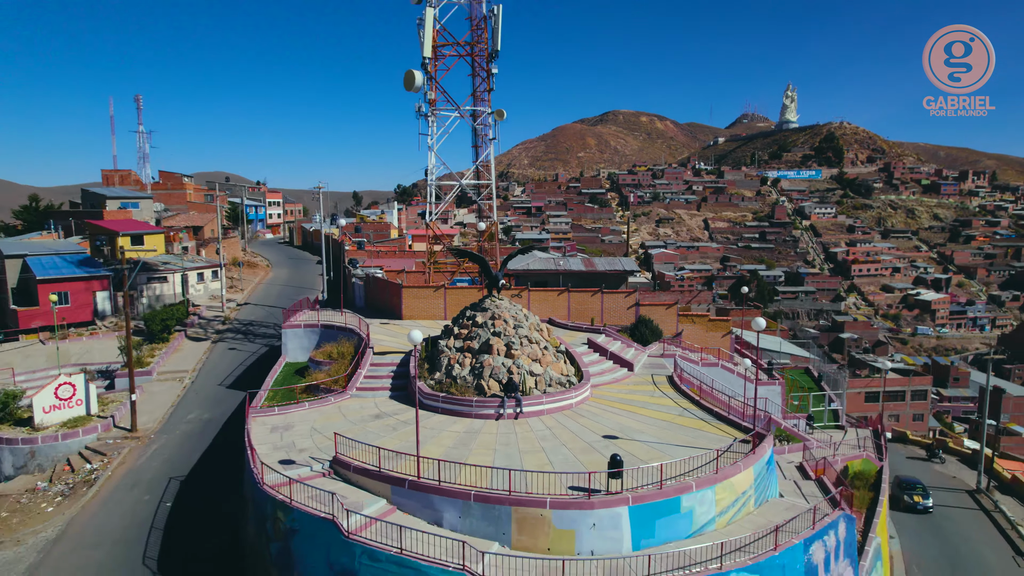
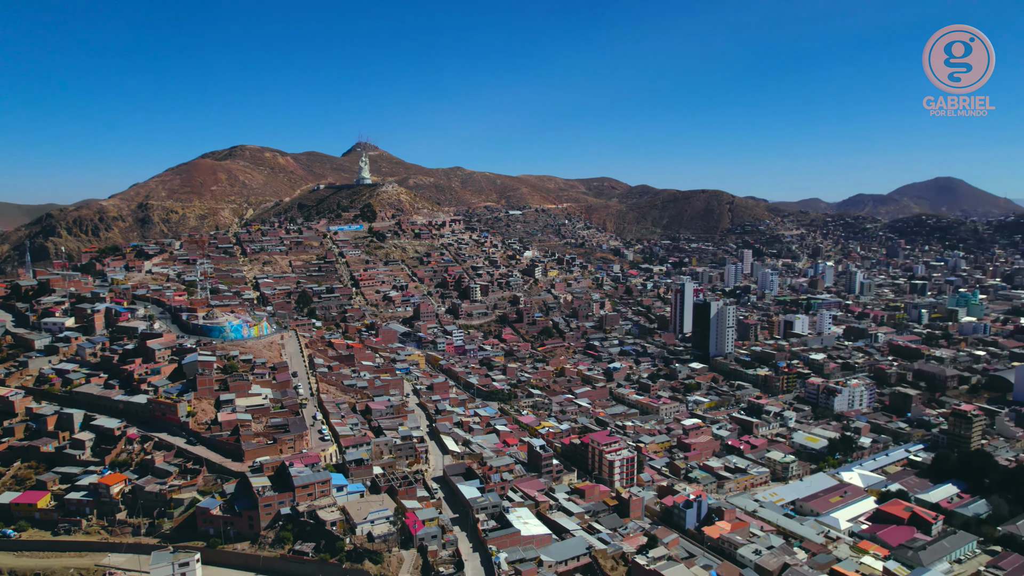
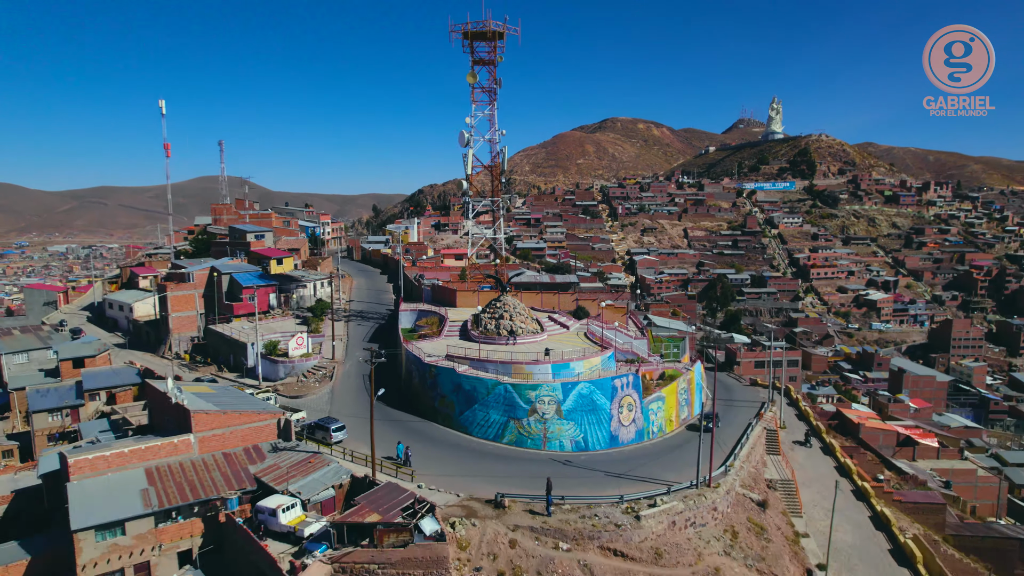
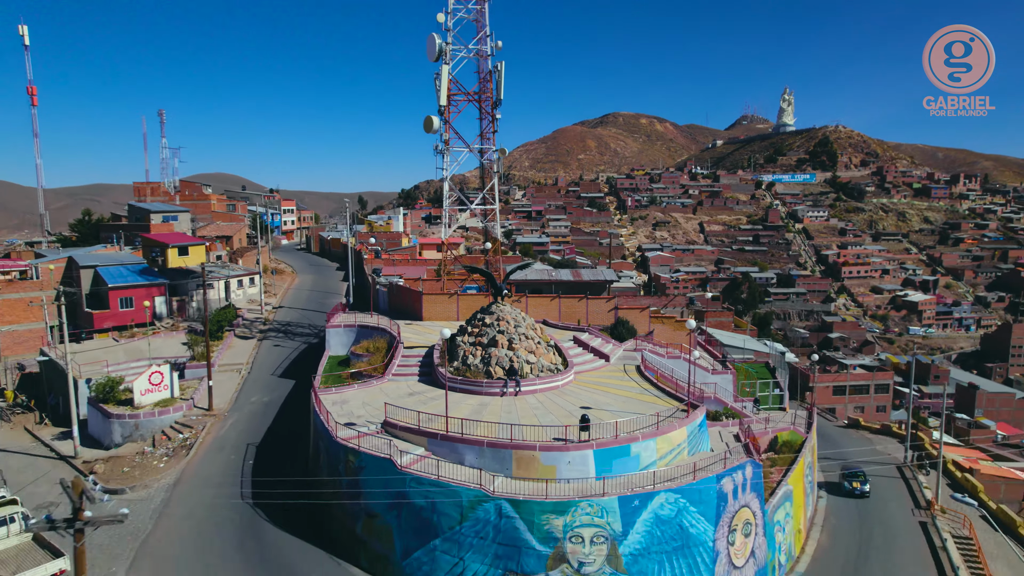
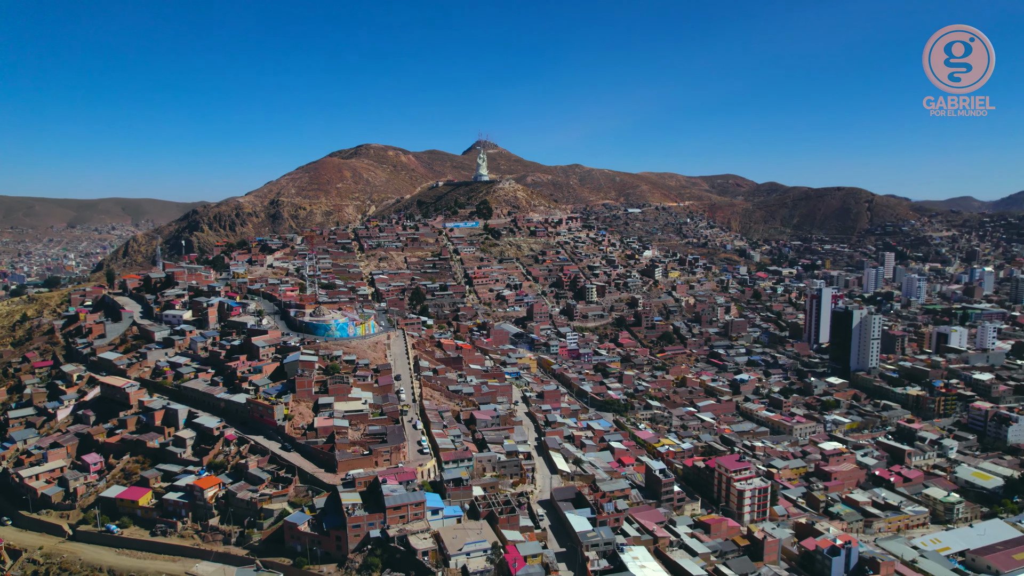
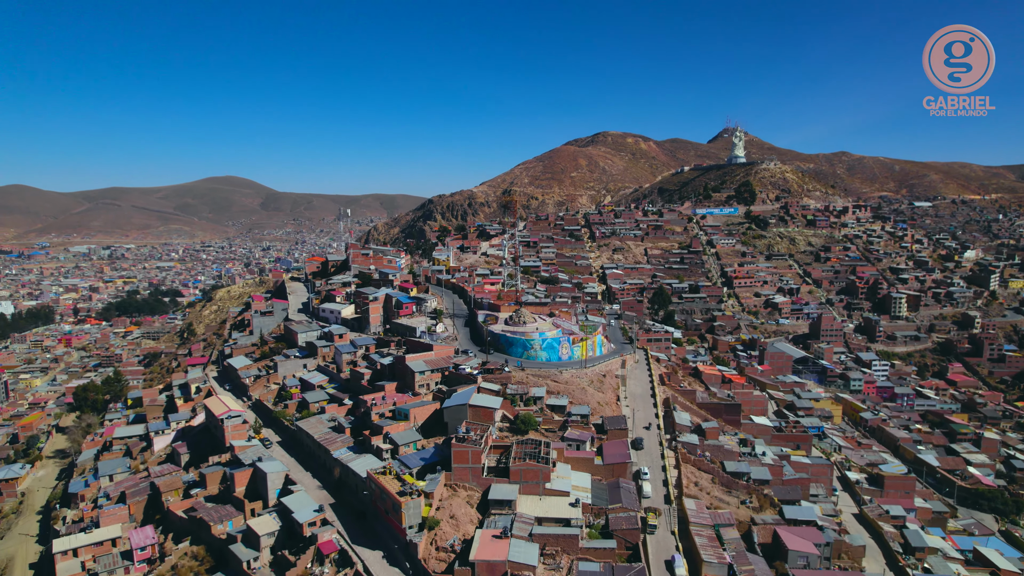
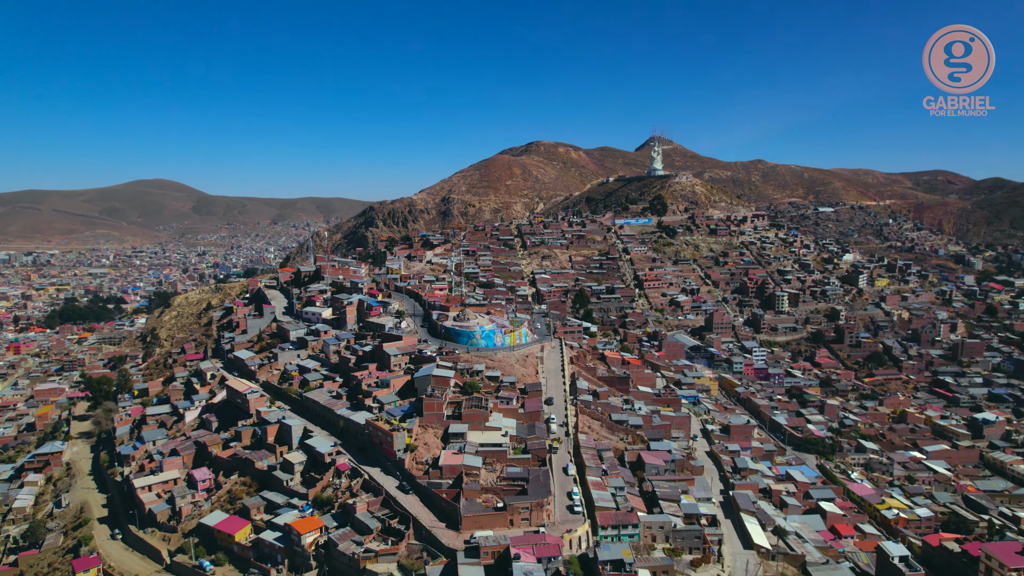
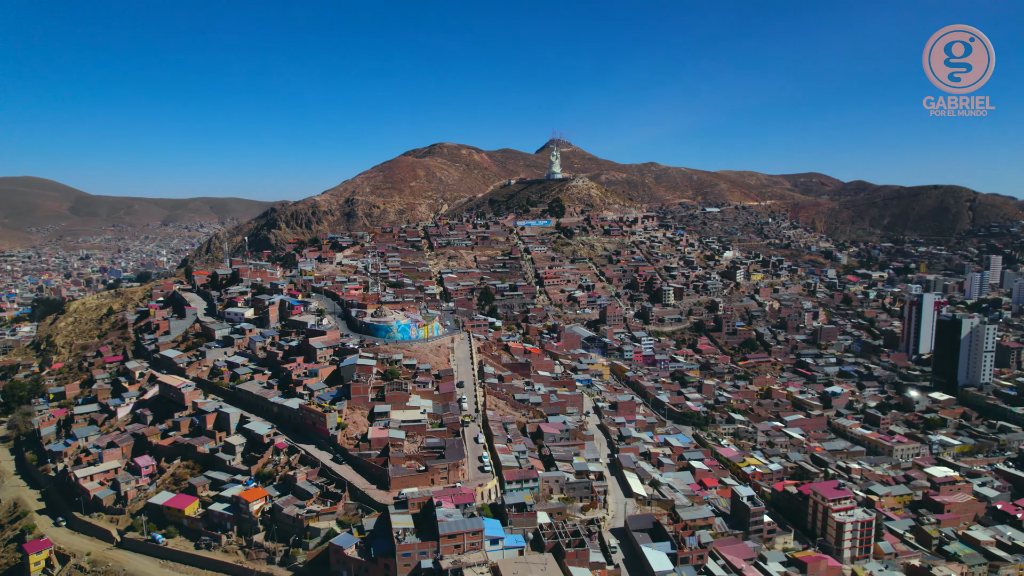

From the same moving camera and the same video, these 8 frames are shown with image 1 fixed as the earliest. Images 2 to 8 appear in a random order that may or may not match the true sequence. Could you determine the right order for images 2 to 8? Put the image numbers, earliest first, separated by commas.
4, 3, 6, 7, 8, 5, 2
